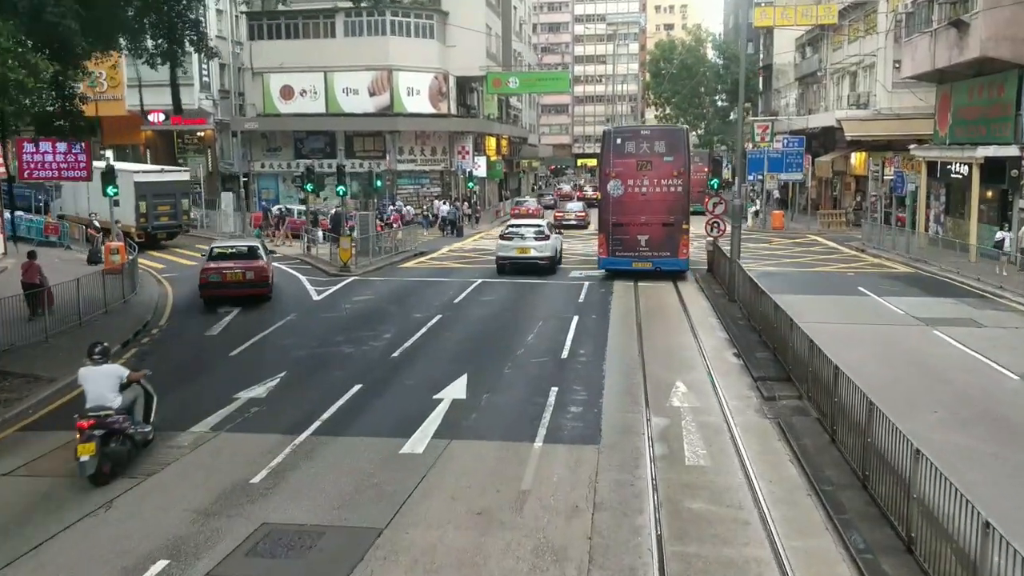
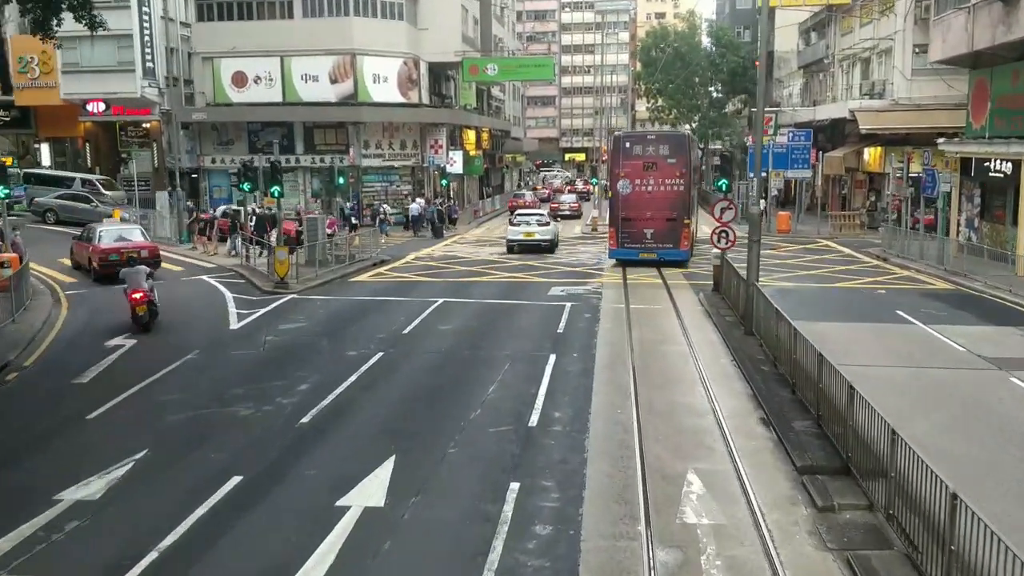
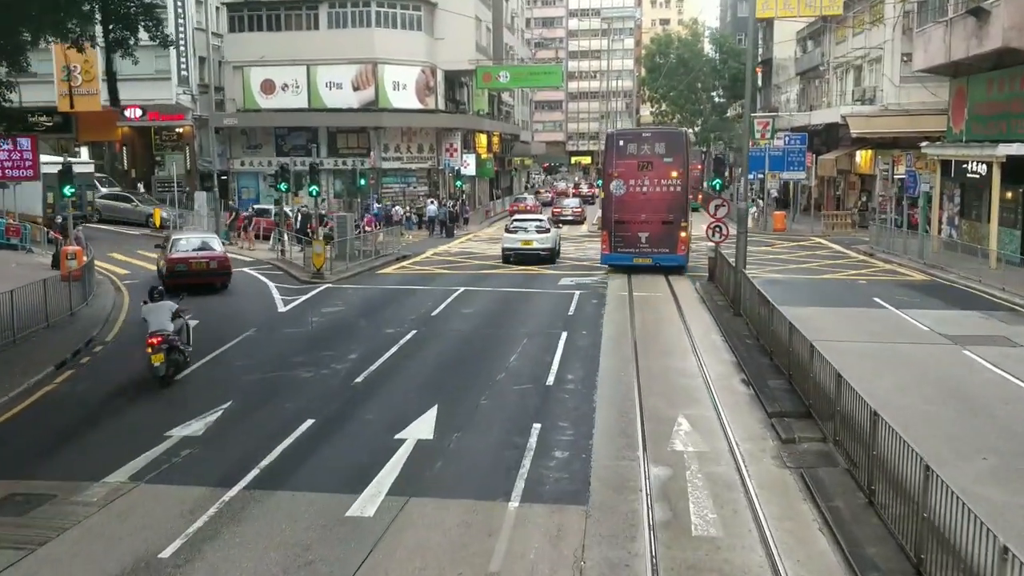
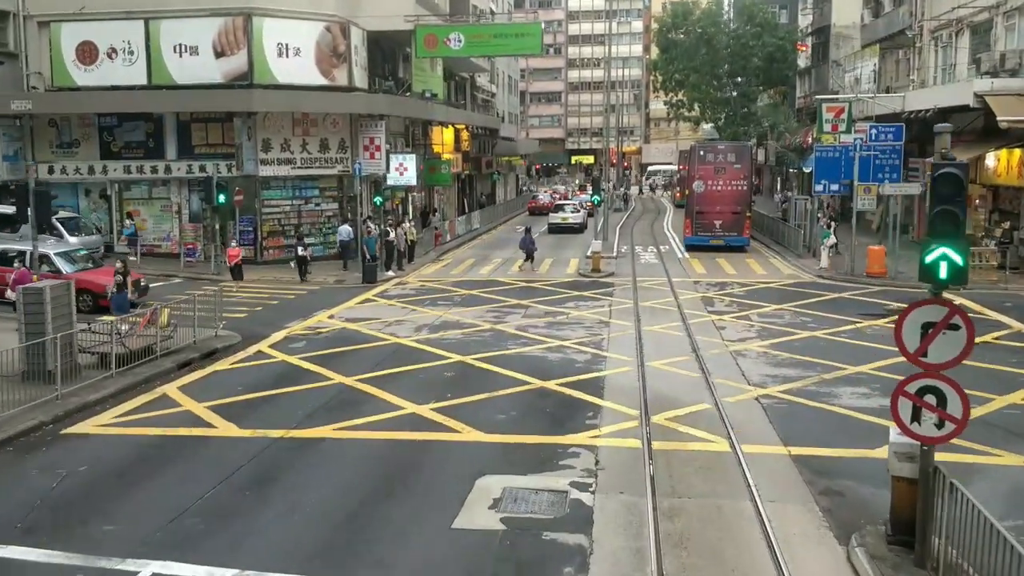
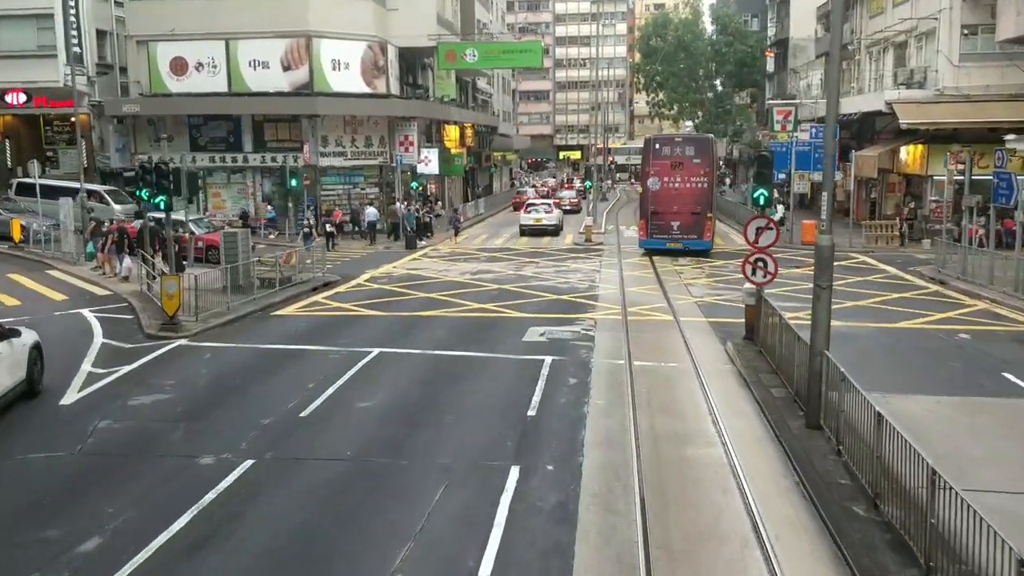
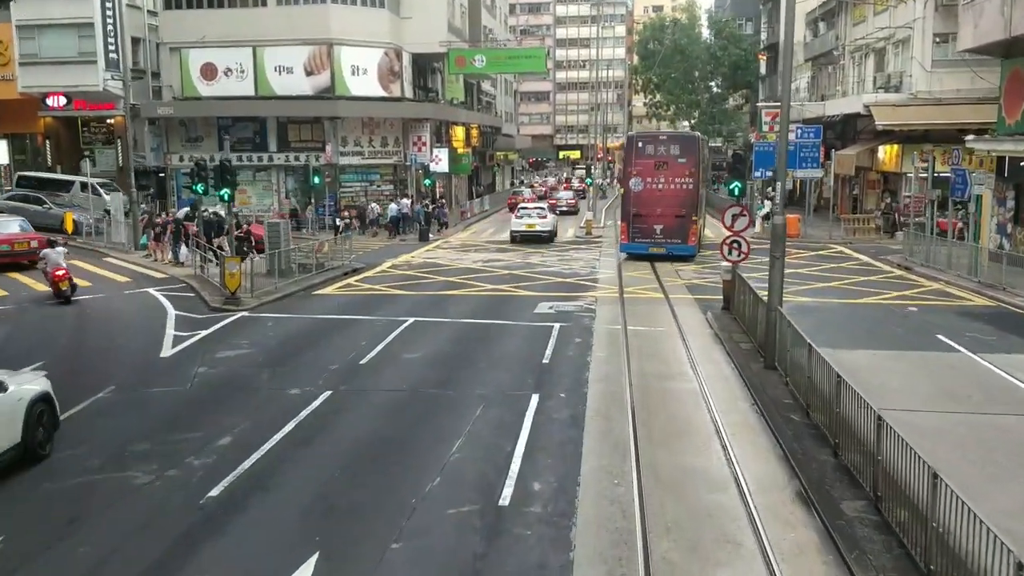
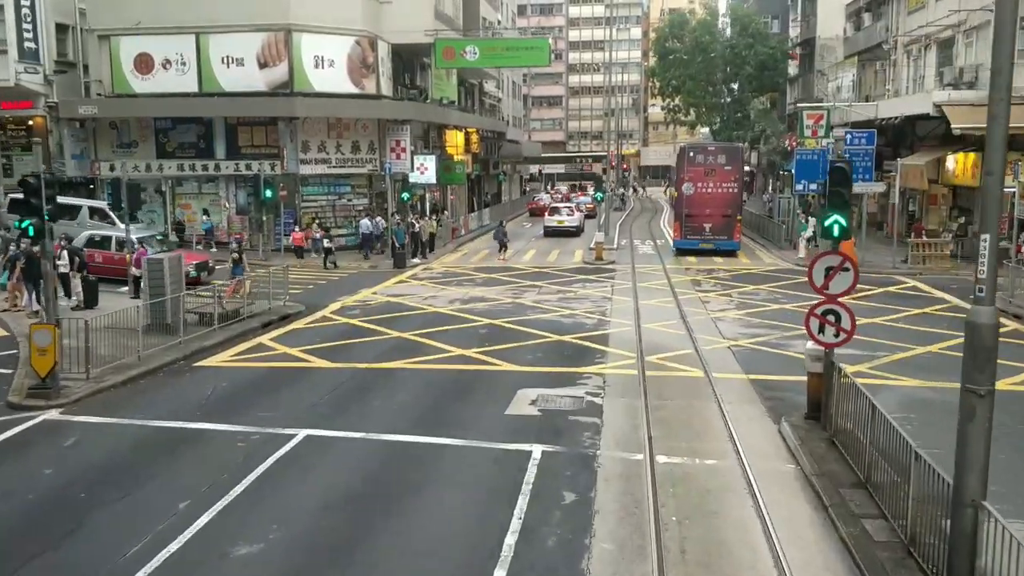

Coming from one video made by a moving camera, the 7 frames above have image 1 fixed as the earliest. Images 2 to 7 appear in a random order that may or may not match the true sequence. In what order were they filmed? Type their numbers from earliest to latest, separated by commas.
3, 2, 6, 5, 7, 4
